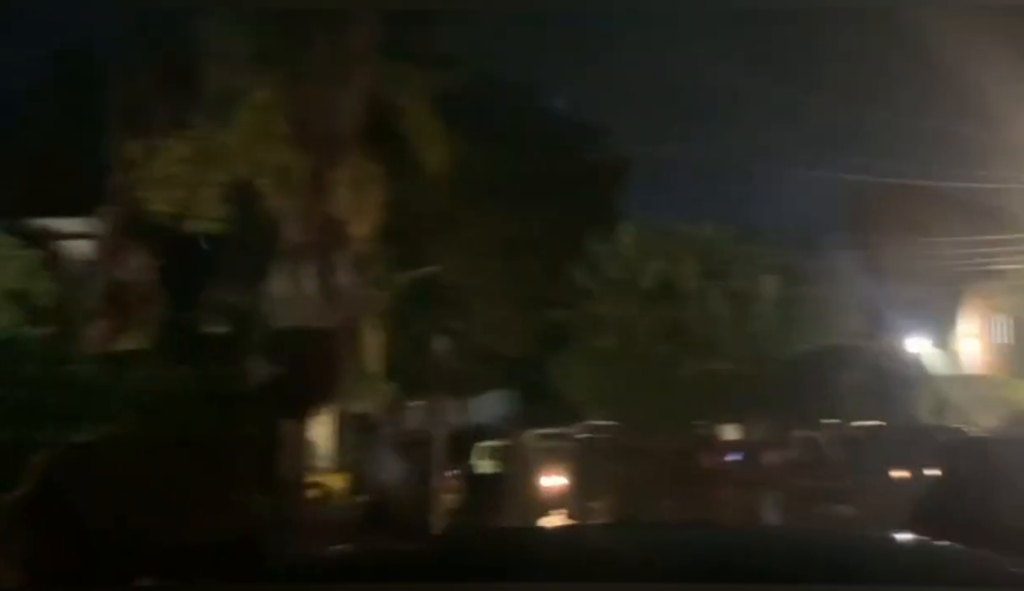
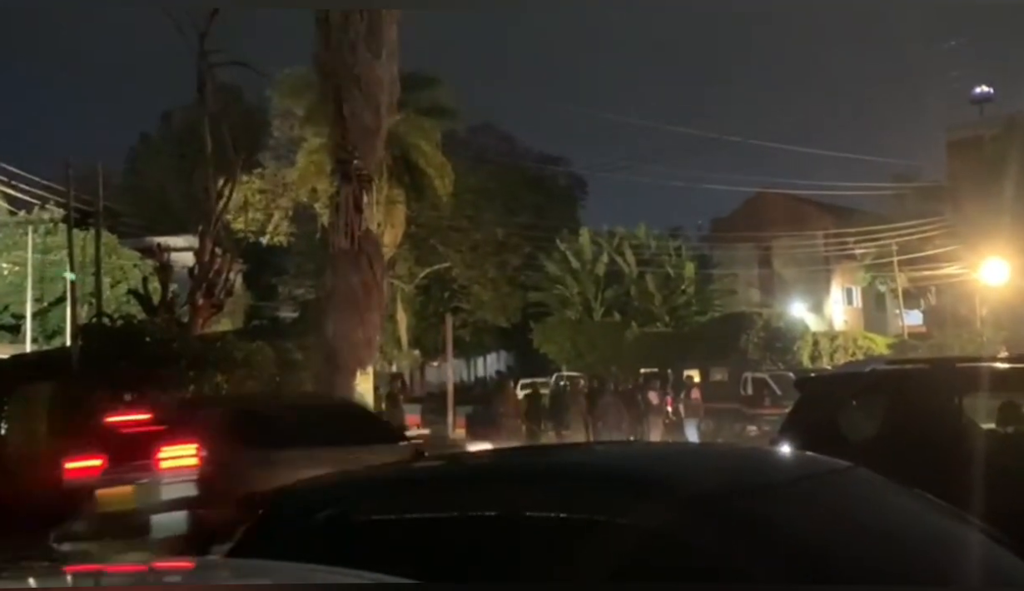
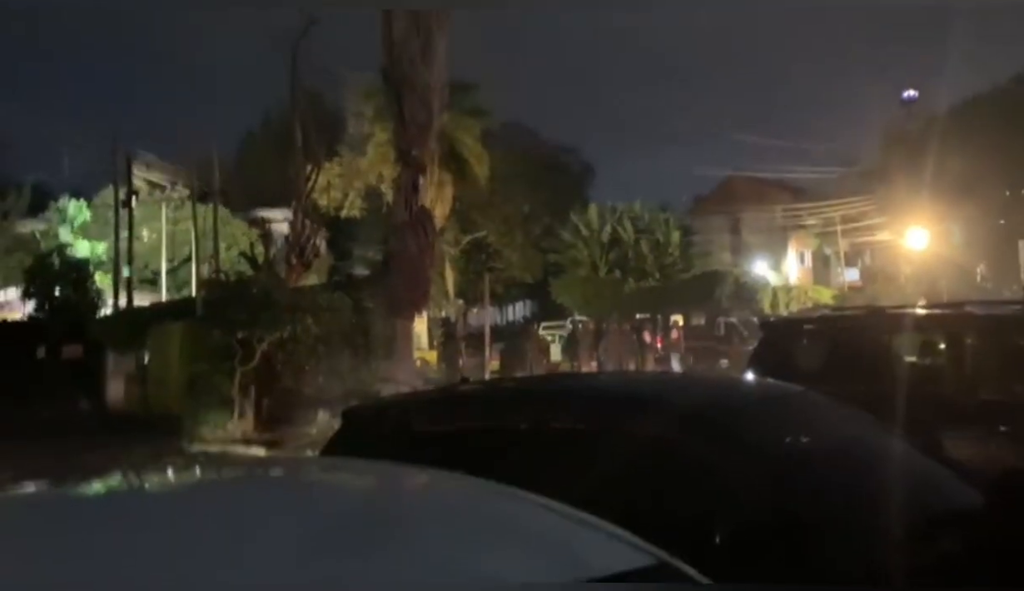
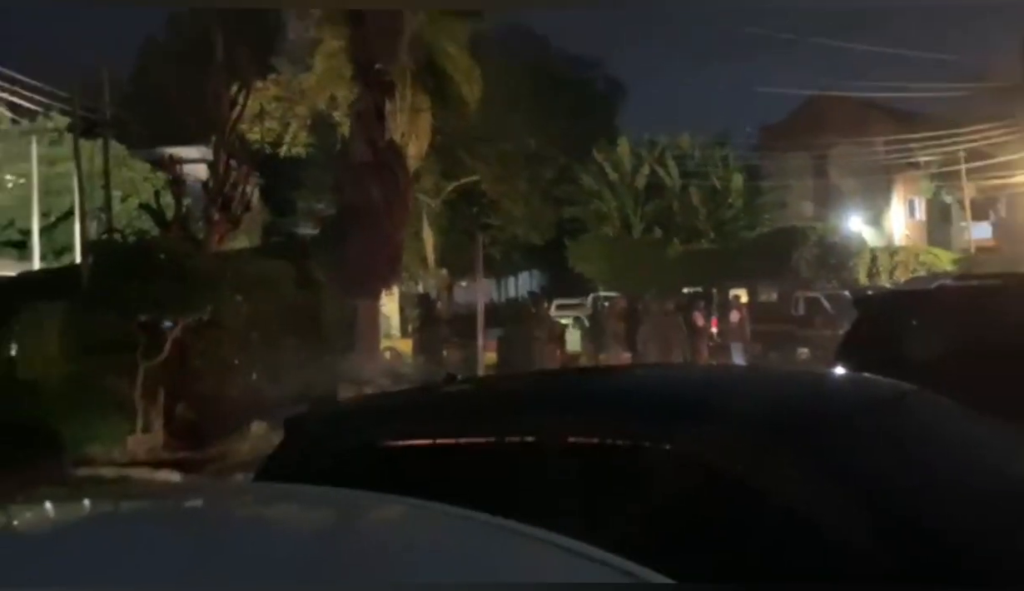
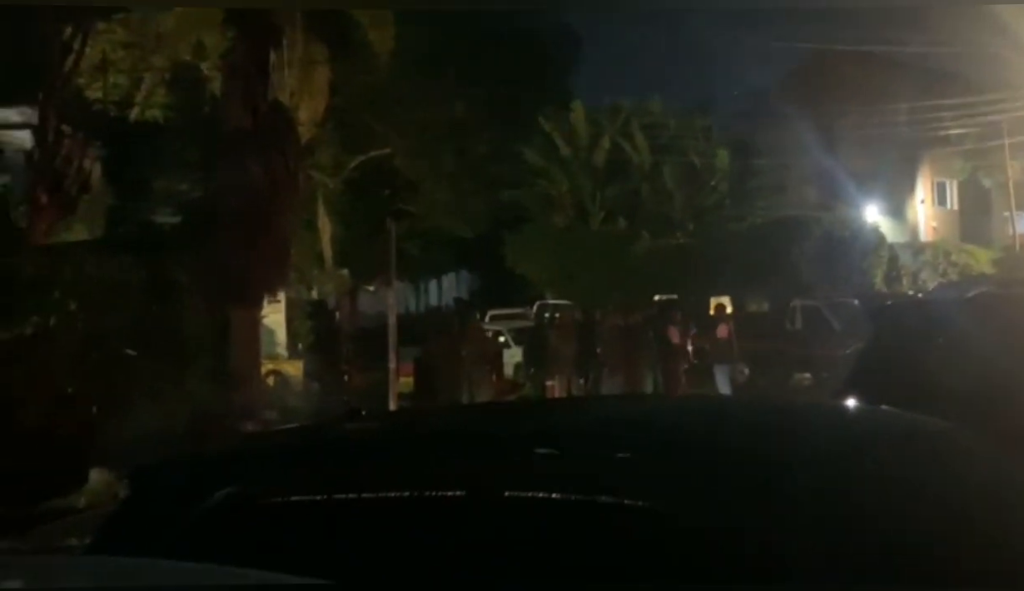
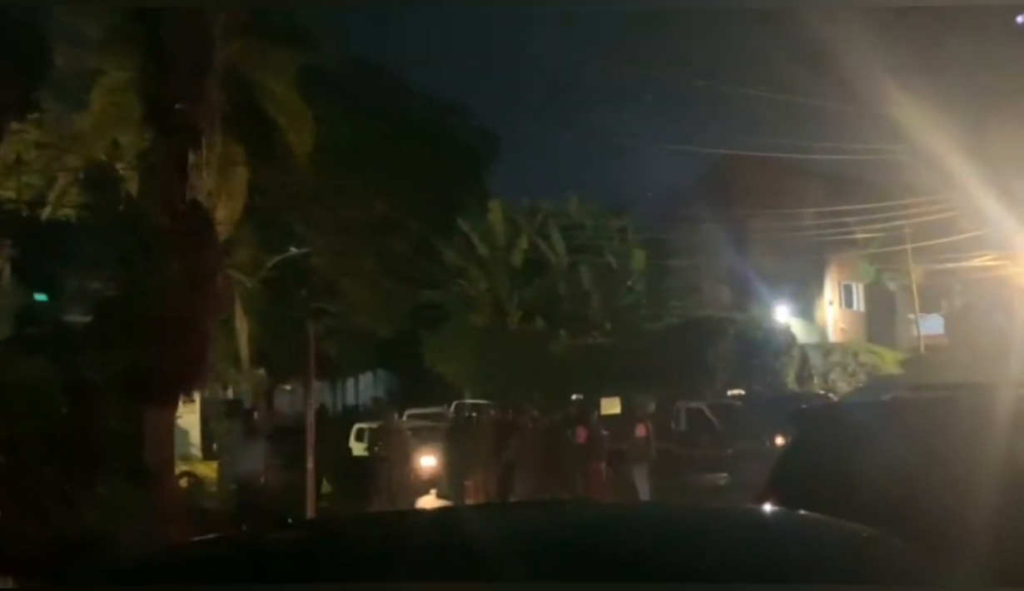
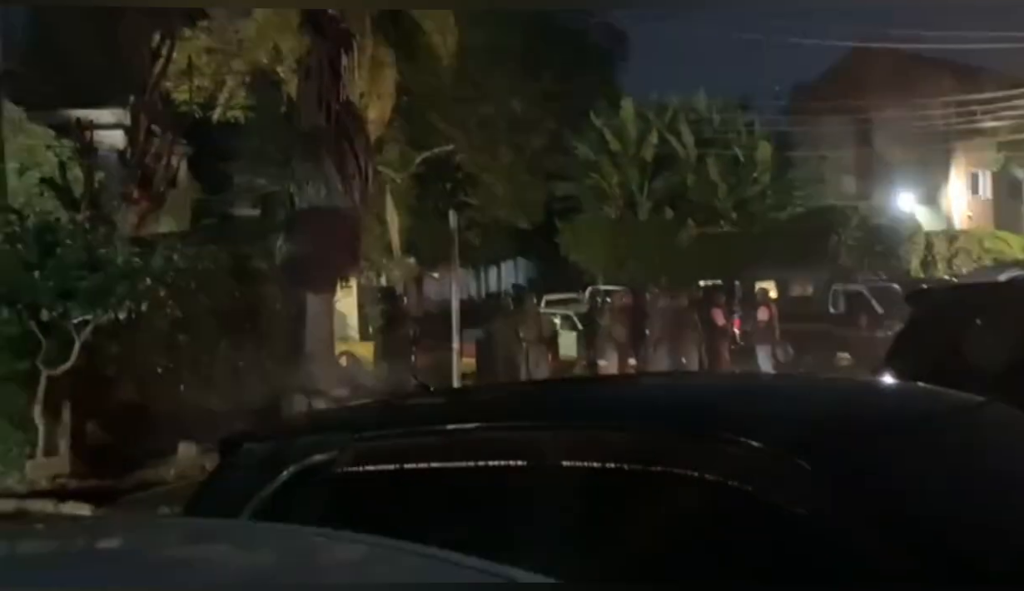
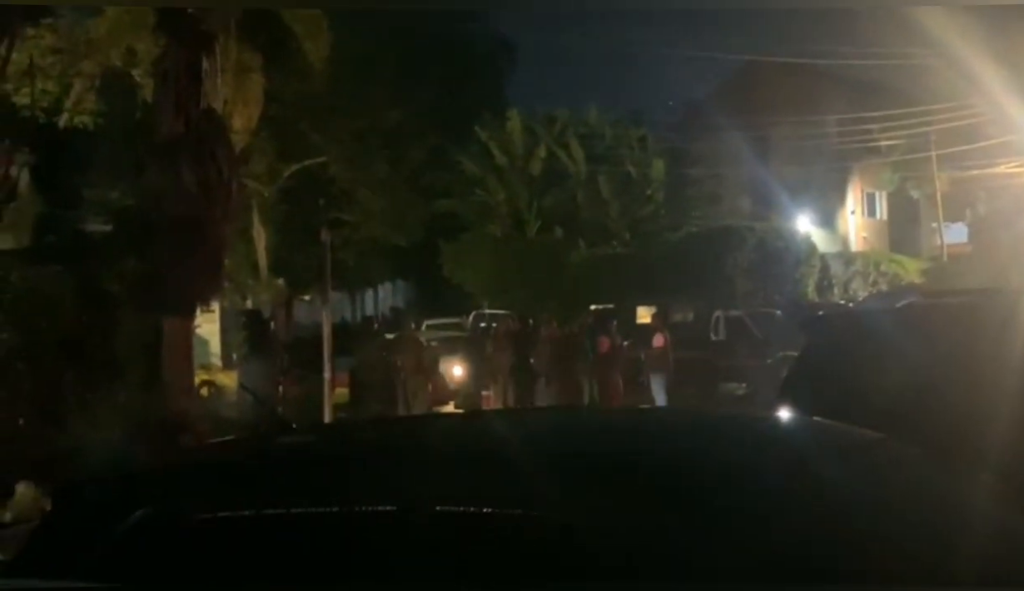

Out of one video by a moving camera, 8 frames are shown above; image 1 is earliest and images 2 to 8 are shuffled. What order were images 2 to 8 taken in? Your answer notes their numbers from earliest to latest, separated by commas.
6, 8, 5, 7, 4, 3, 2
